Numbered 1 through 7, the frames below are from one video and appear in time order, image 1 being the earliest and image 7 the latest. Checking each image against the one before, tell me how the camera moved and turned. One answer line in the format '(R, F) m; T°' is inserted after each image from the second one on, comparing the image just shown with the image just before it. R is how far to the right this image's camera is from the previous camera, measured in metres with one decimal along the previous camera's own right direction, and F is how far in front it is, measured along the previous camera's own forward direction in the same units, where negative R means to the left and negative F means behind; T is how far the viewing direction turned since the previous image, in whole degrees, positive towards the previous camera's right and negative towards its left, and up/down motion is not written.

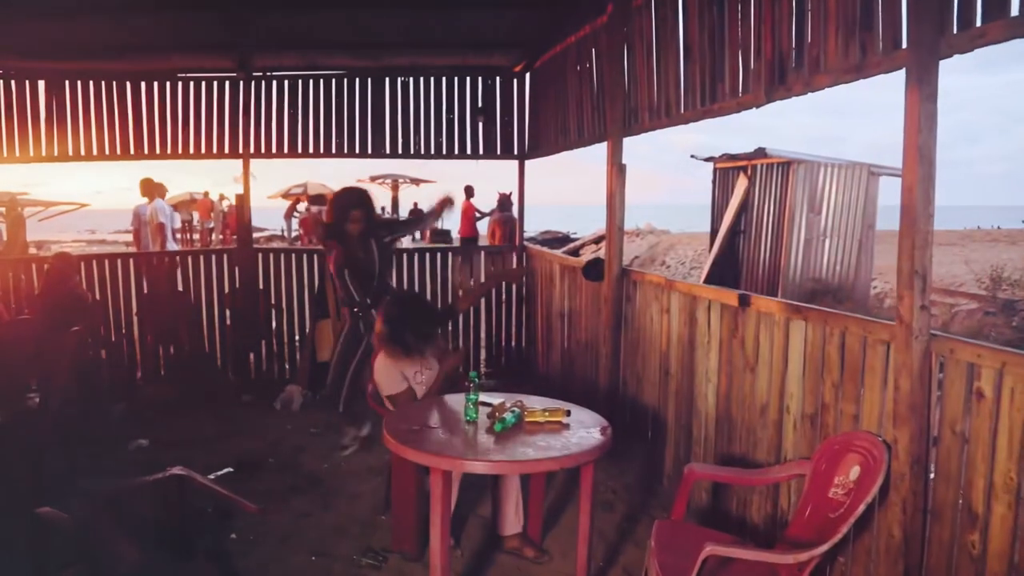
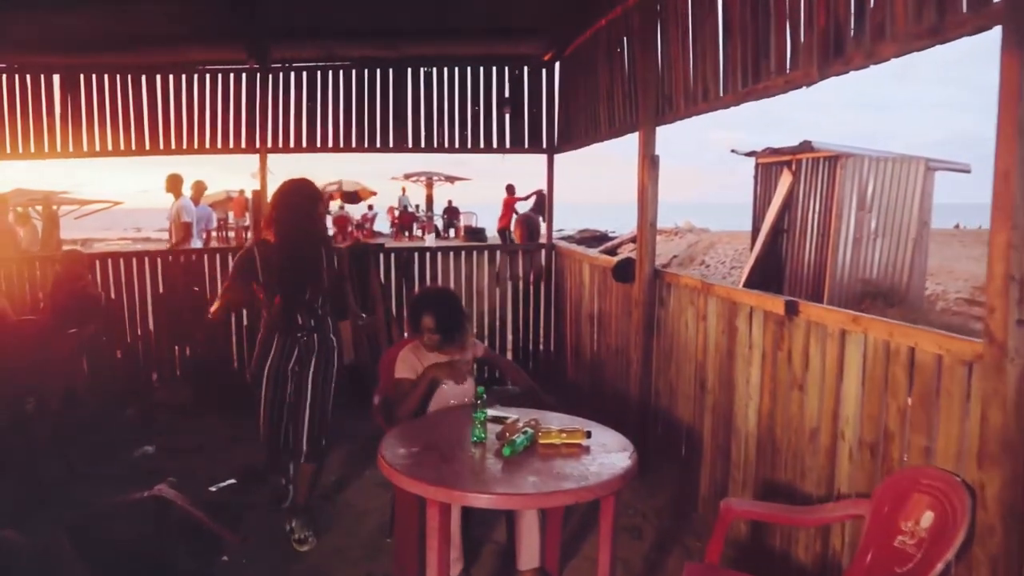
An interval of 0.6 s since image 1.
(+0.1, +0.4) m; -3°
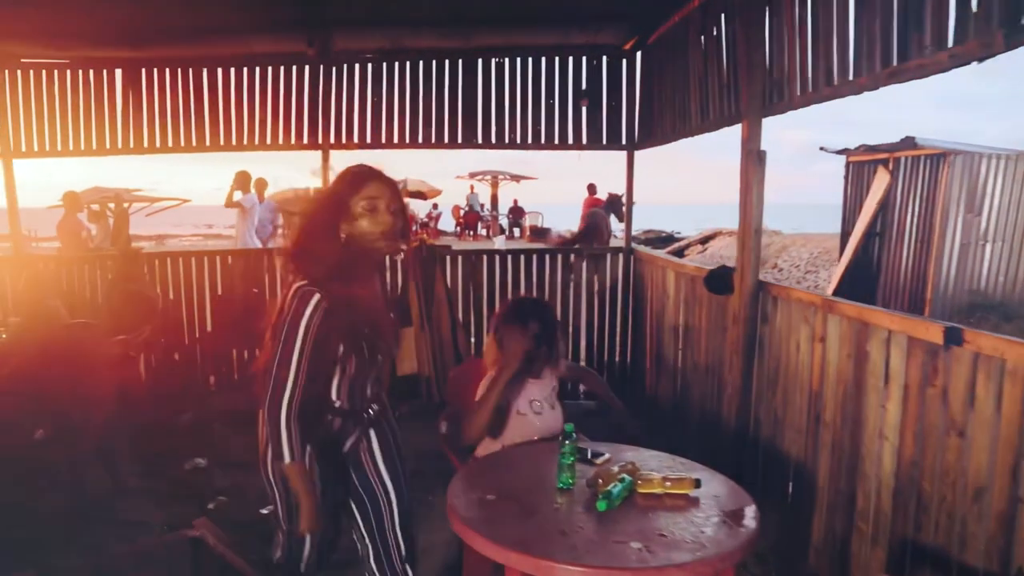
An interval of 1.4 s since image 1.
(-0.1, +0.5) m; -5°
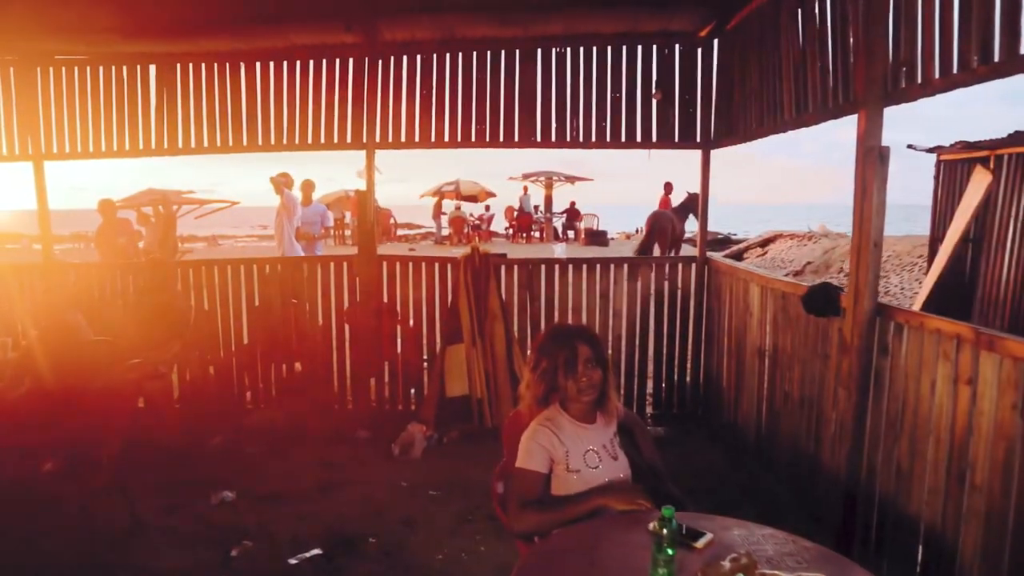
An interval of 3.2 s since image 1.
(-0.1, +0.6) m; -4°
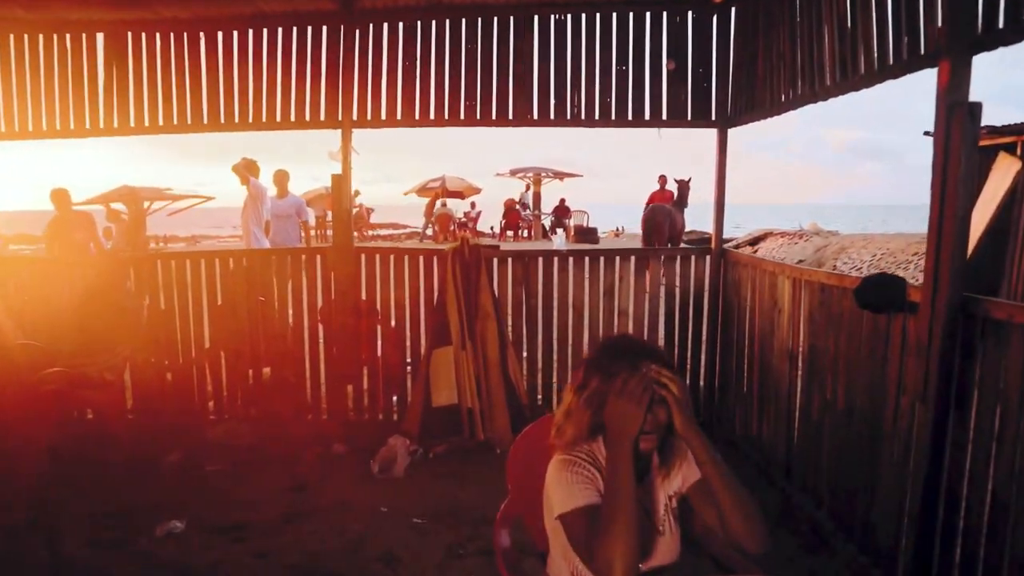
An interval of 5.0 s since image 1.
(-0.1, +0.7) m; +1°
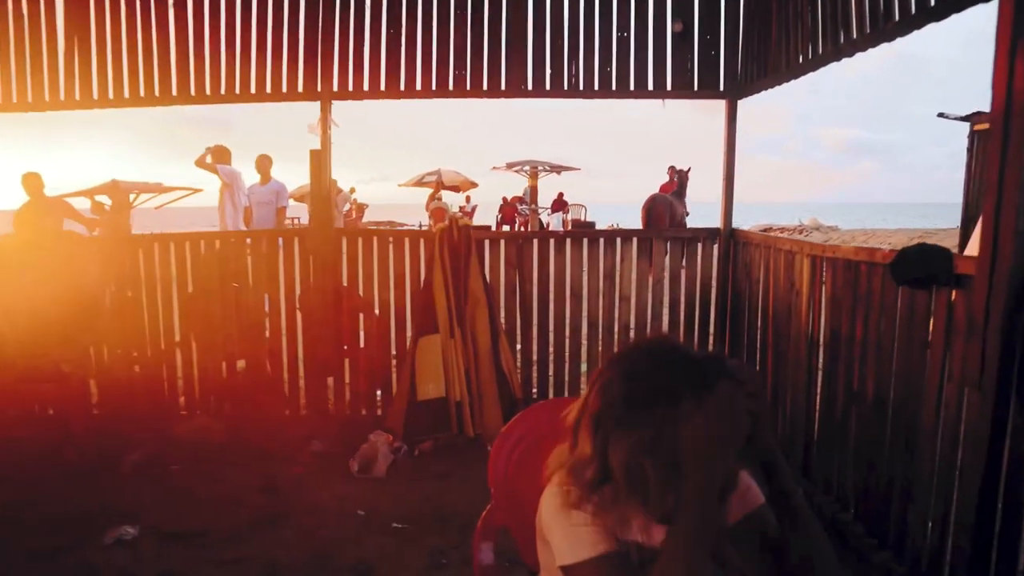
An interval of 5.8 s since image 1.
(0.0, +0.4) m; 0°
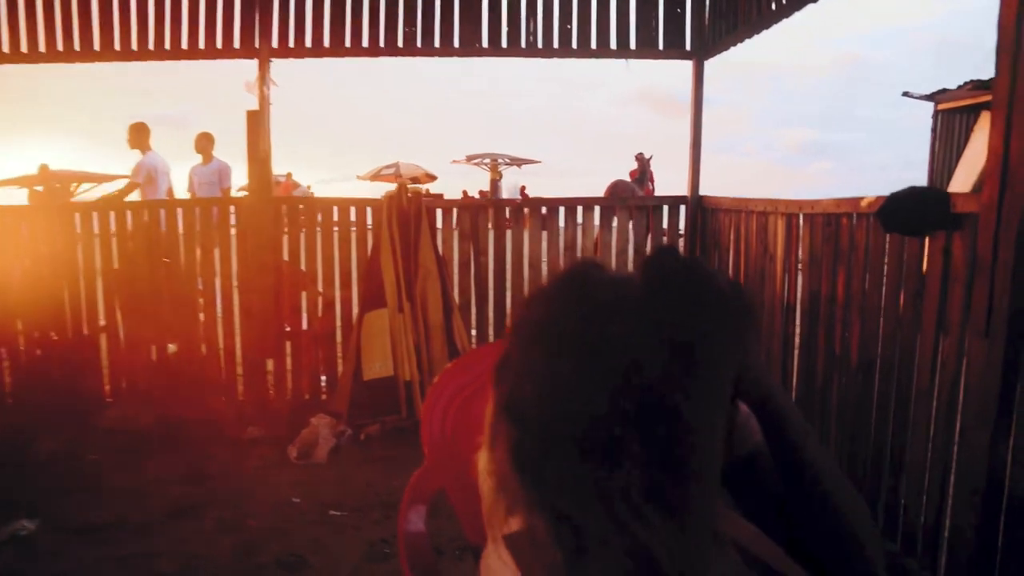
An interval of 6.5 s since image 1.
(0.0, +0.4) m; +3°
